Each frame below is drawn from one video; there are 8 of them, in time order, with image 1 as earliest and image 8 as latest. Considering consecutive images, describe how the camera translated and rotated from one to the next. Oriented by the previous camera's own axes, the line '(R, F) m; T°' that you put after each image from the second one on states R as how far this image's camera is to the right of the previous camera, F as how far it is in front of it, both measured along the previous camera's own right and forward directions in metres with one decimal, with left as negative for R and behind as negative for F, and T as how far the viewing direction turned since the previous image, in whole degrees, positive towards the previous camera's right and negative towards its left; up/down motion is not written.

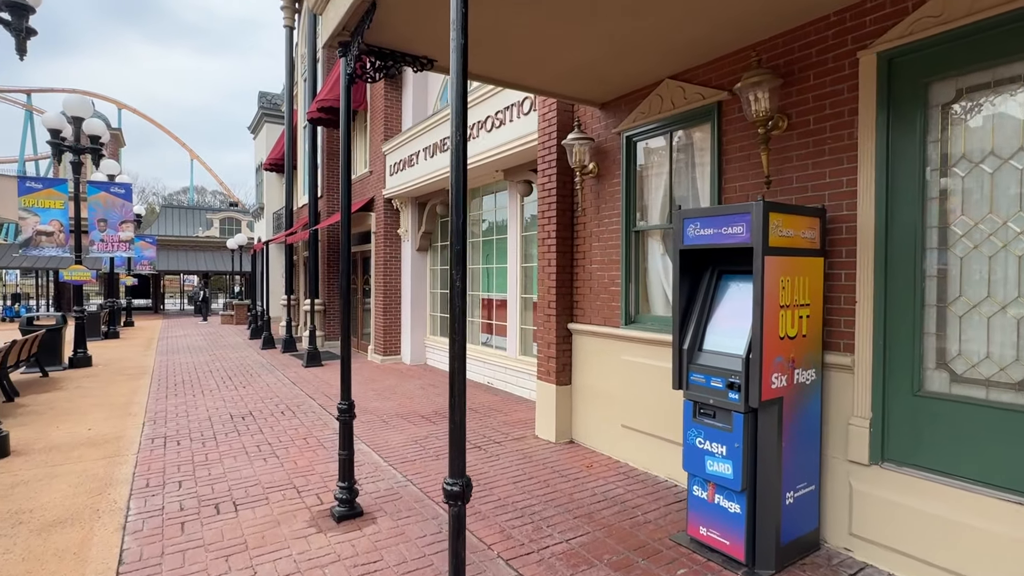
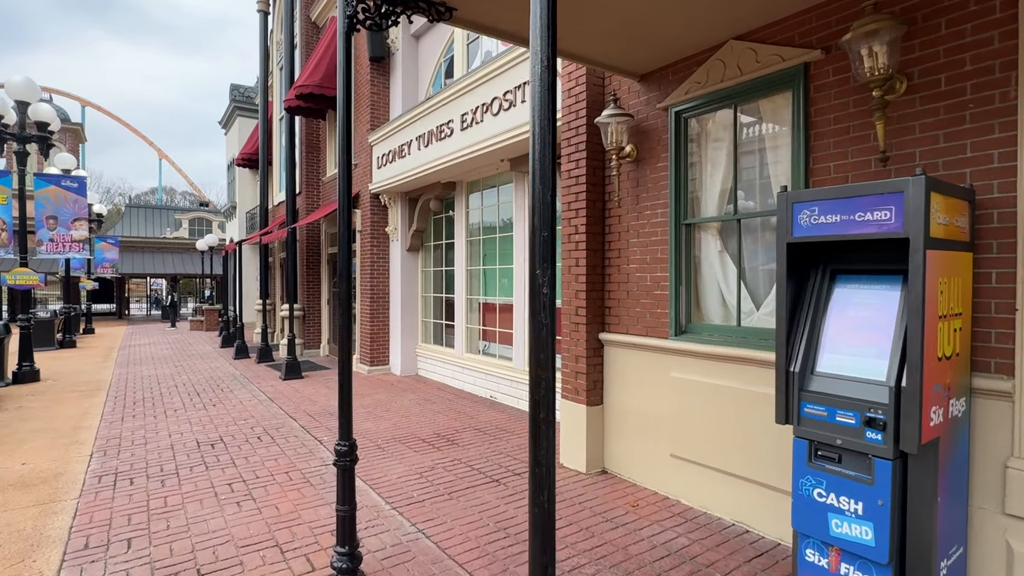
(-0.4, +0.9) m; +2°
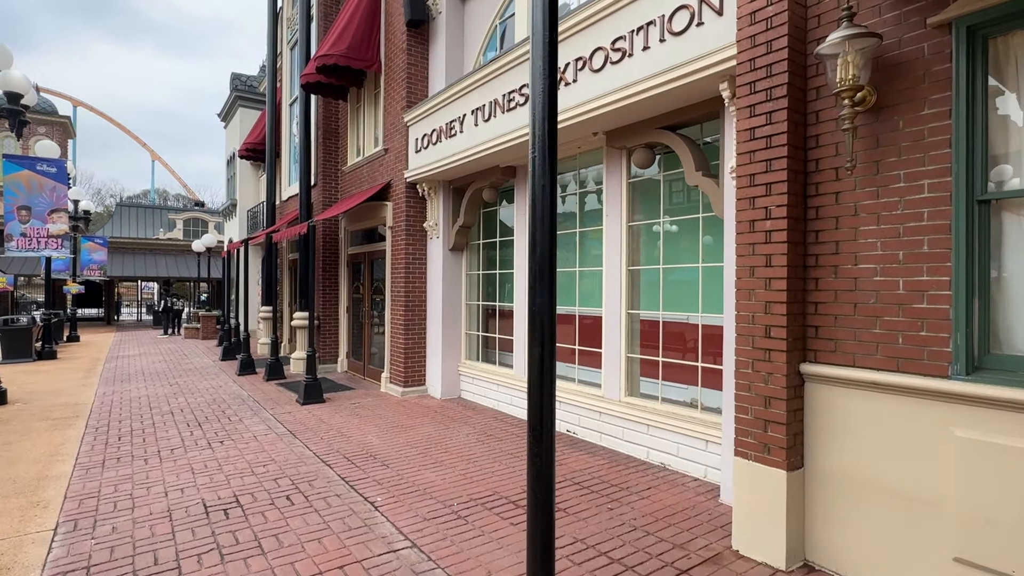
(-1.1, +1.6) m; +1°
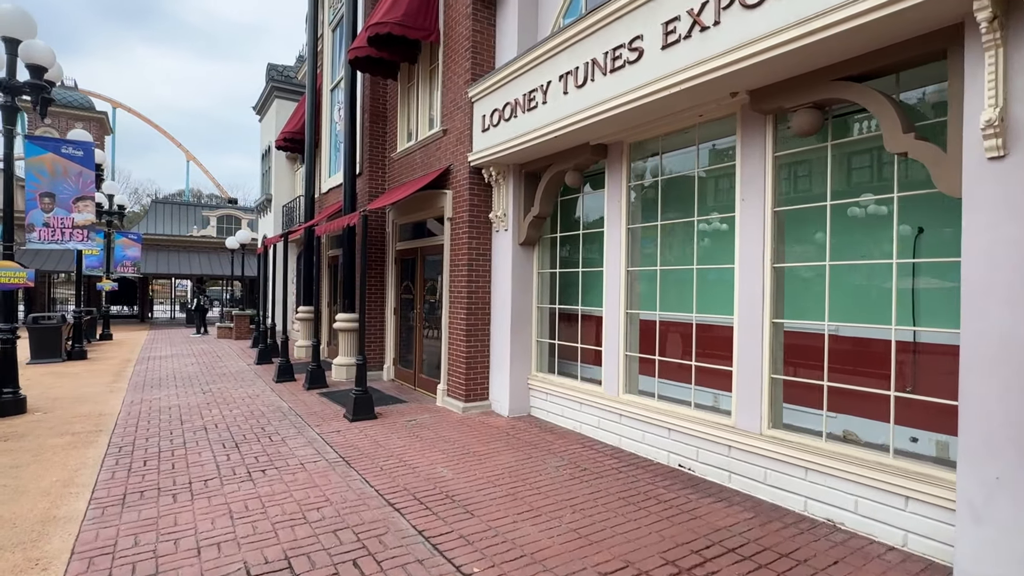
(-0.8, +1.2) m; -3°
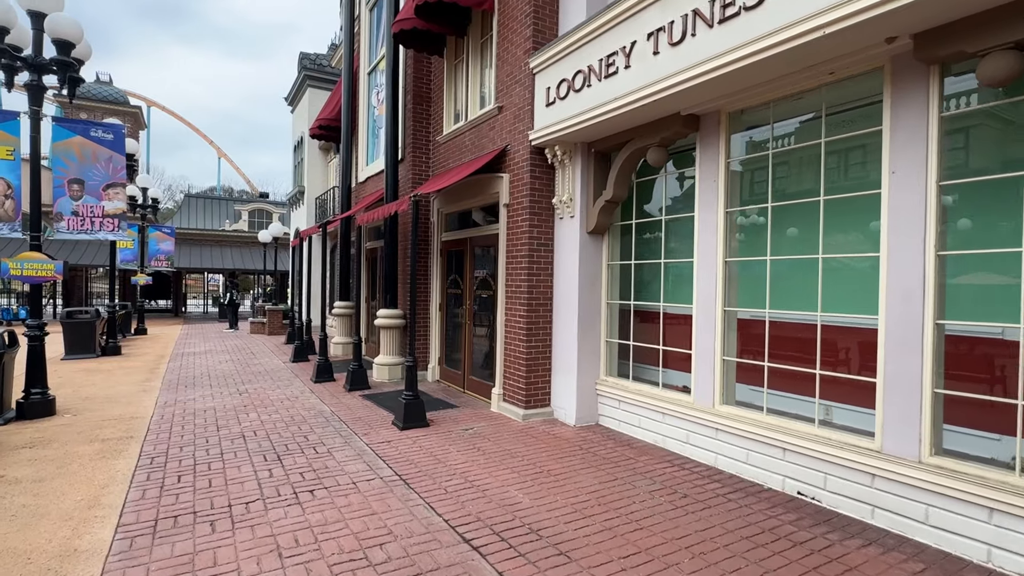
(-0.5, +0.8) m; -3°
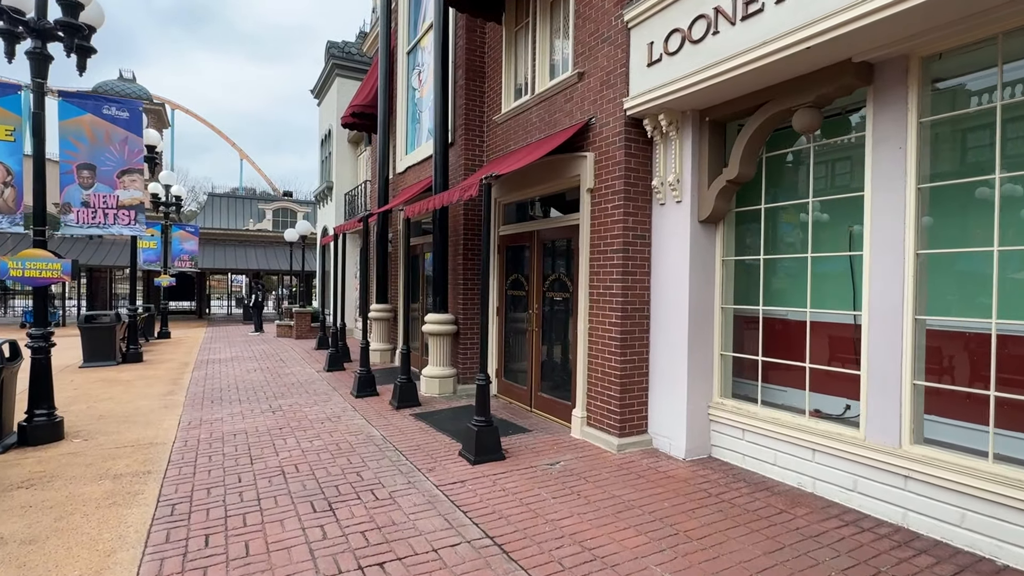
(-0.8, +1.2) m; -2°
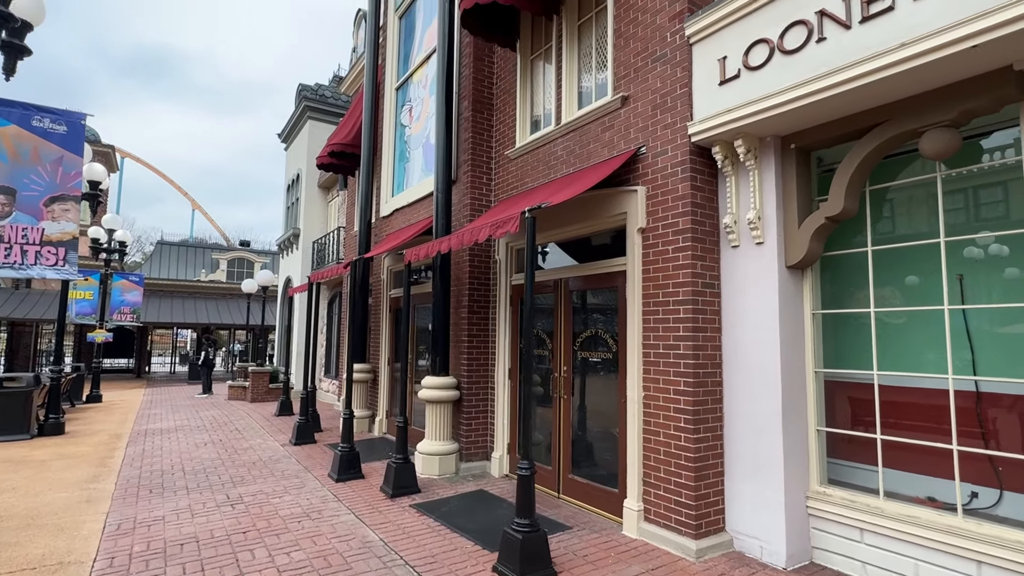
(-0.7, +1.2) m; +4°
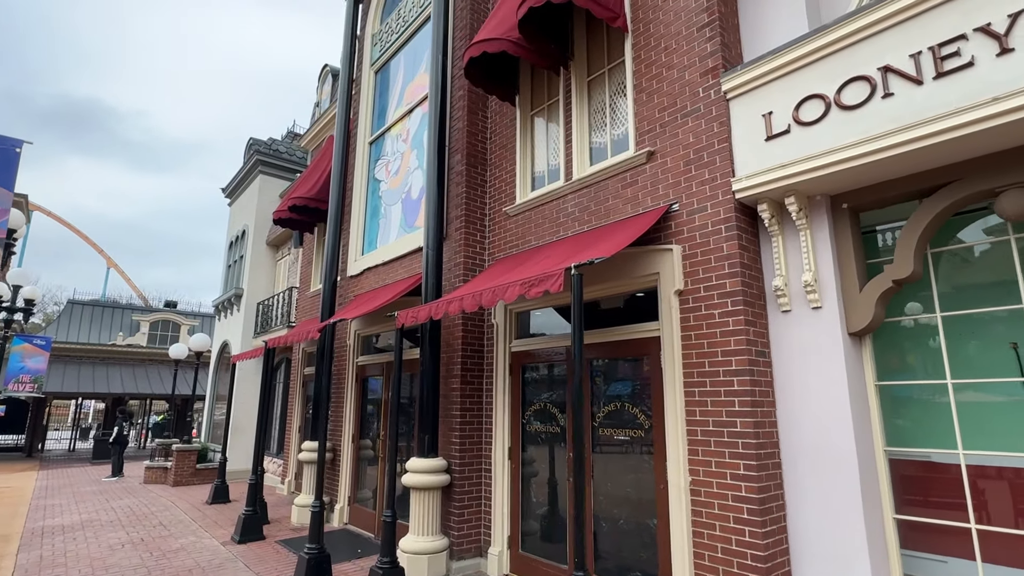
(-0.7, +0.7) m; +7°
